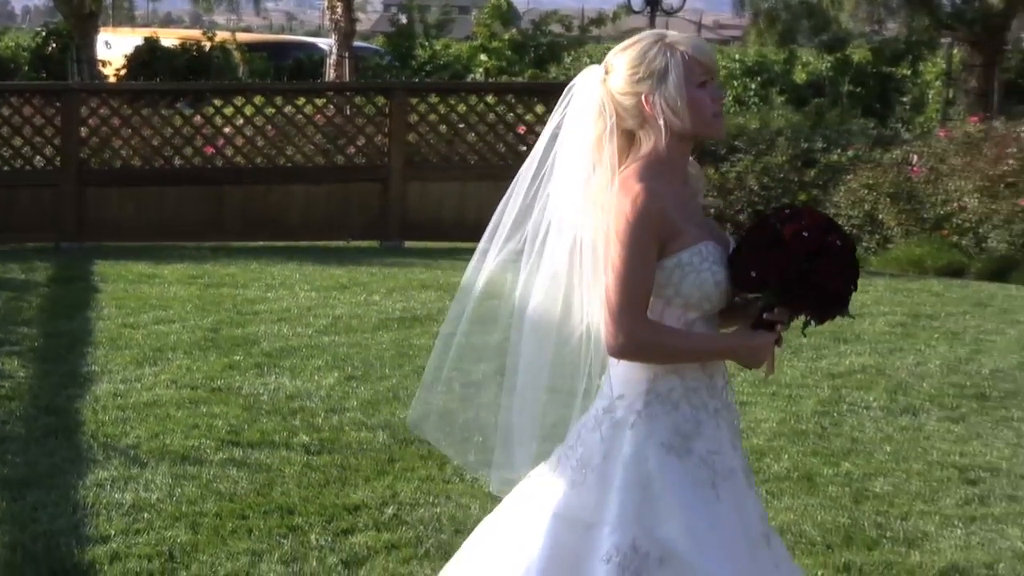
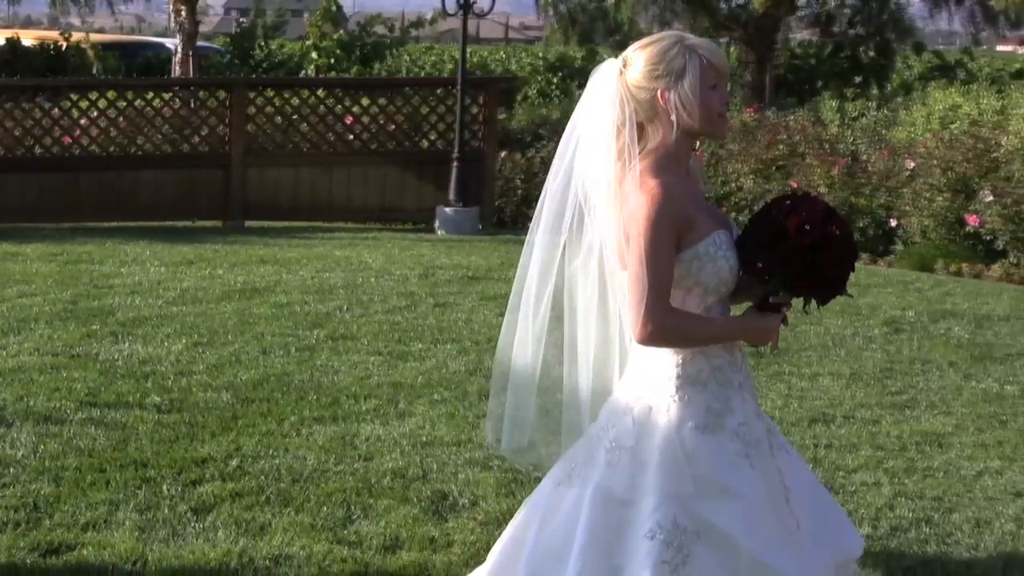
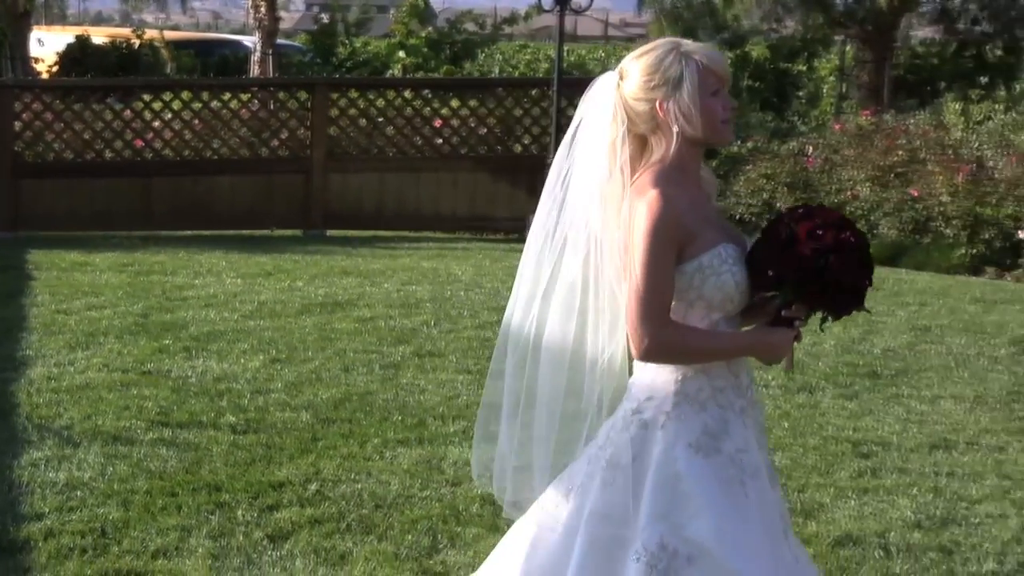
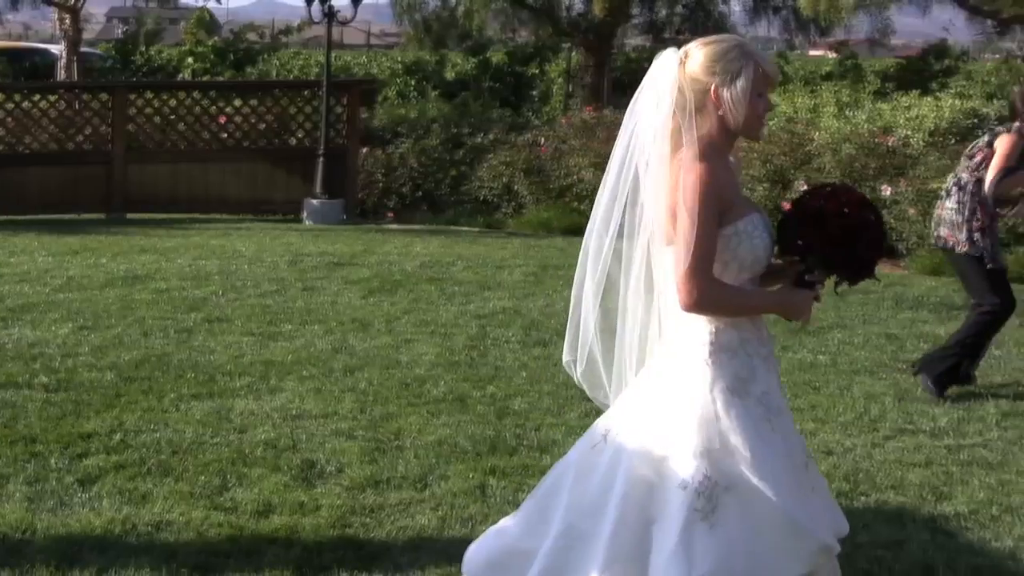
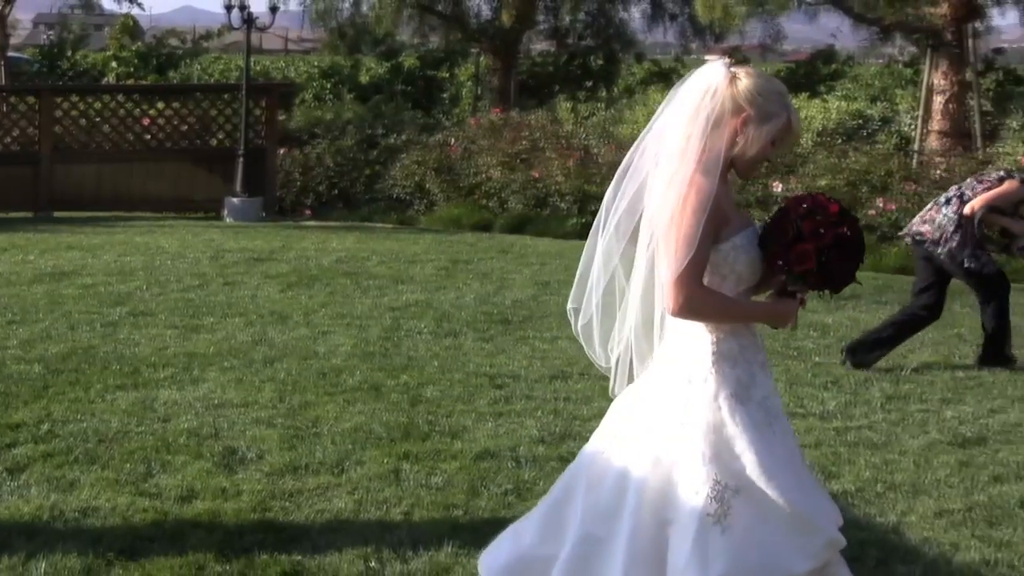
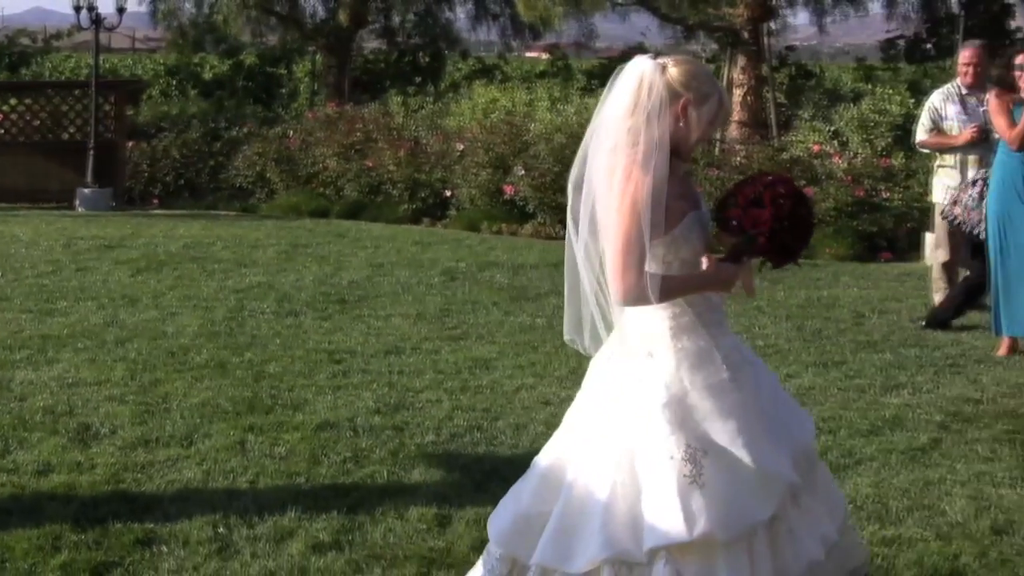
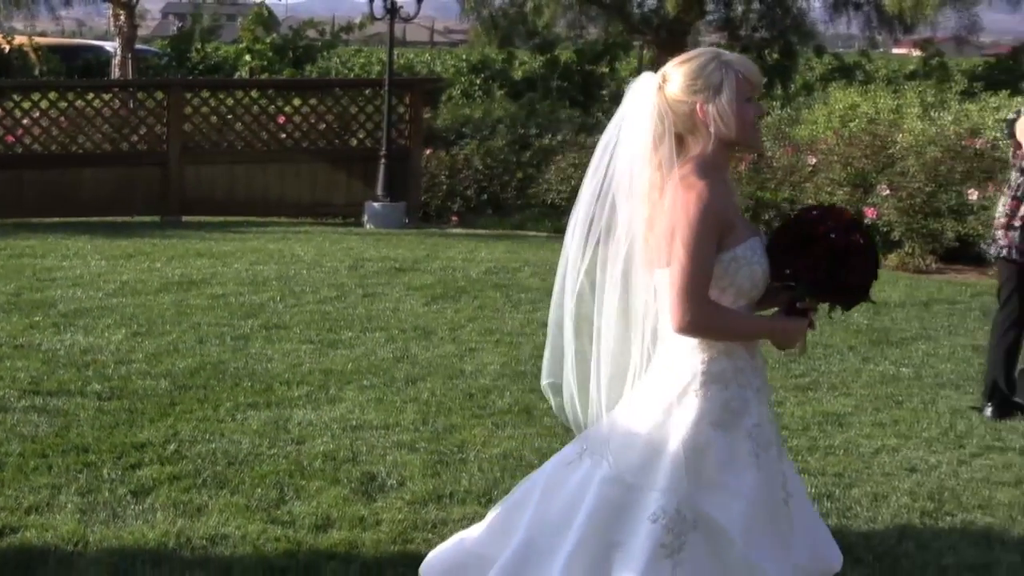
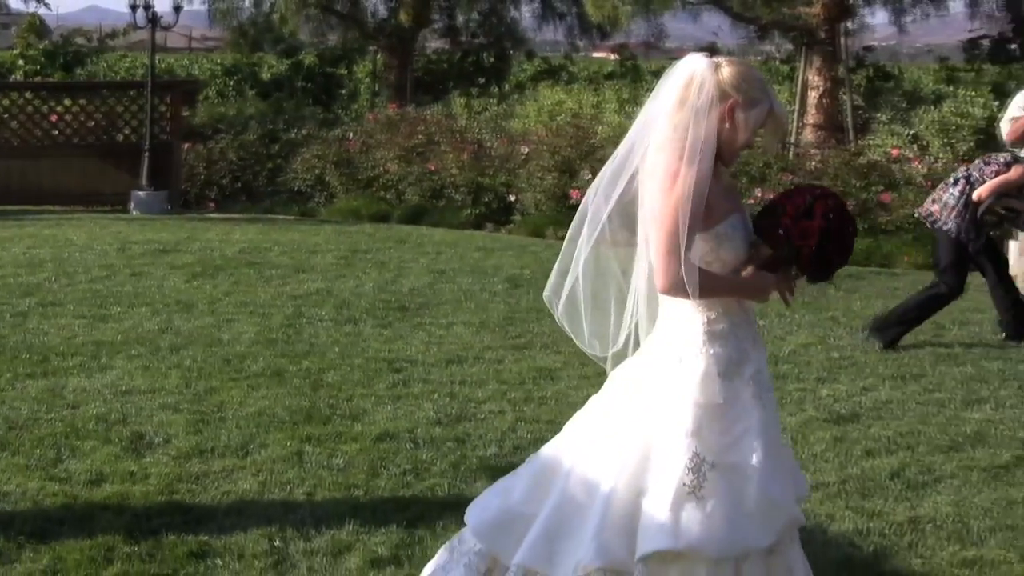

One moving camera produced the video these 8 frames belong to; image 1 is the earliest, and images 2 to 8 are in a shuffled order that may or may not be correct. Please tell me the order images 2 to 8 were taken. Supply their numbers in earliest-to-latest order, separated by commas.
3, 2, 7, 4, 5, 8, 6
